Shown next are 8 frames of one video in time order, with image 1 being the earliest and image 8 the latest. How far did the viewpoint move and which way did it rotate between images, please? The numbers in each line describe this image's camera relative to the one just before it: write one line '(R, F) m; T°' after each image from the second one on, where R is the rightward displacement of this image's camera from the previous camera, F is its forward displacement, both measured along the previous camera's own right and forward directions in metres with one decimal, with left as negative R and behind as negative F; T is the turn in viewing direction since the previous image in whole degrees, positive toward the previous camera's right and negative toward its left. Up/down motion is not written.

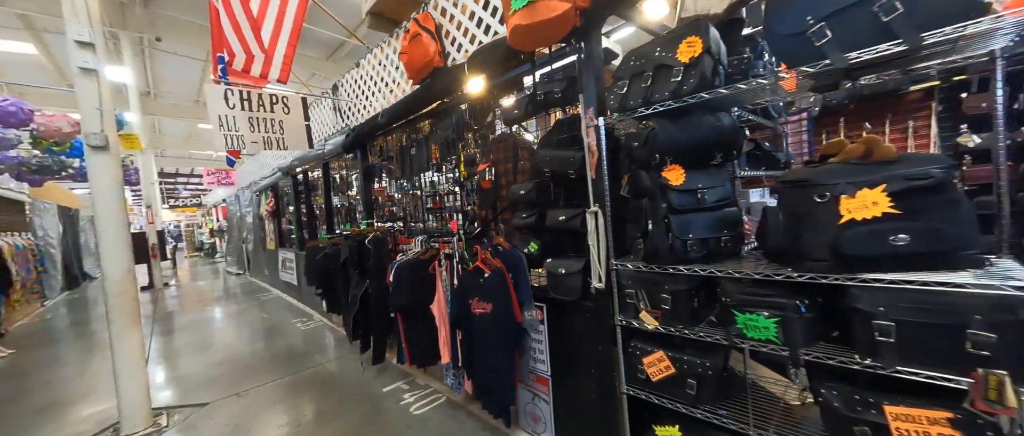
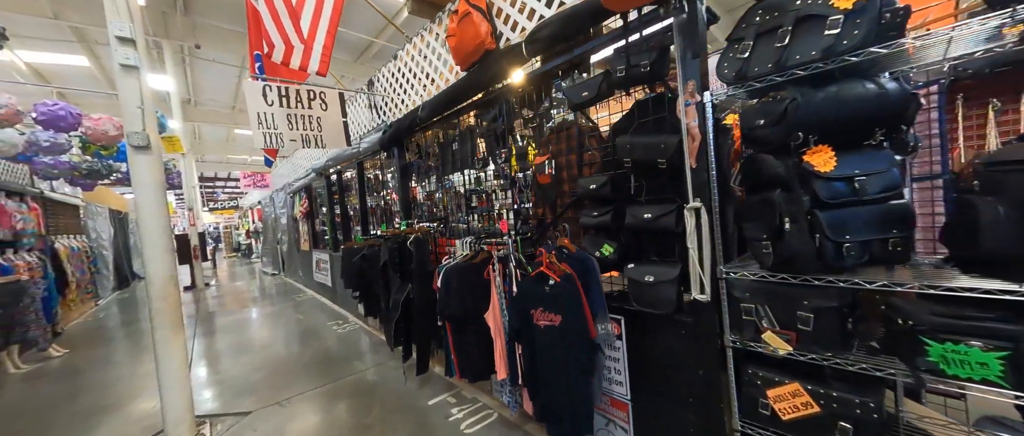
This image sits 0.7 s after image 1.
(-0.2, +0.2) m; -4°
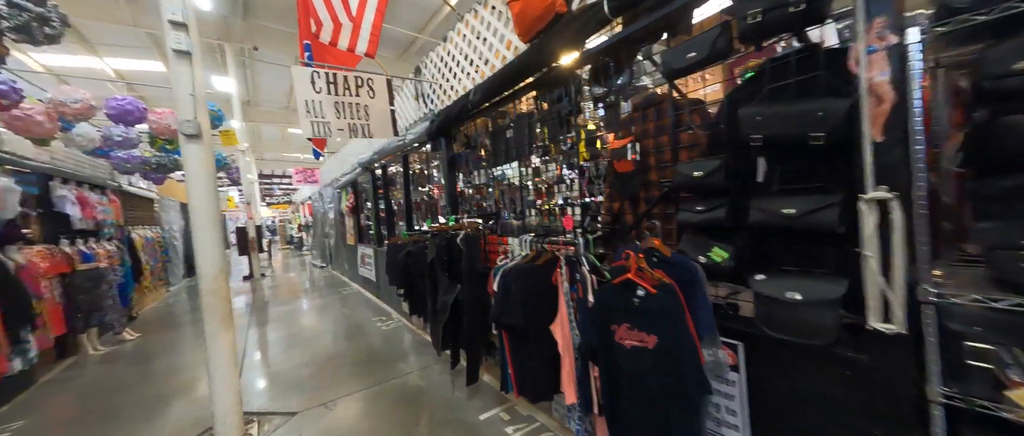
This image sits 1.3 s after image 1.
(-0.2, +0.3) m; -6°
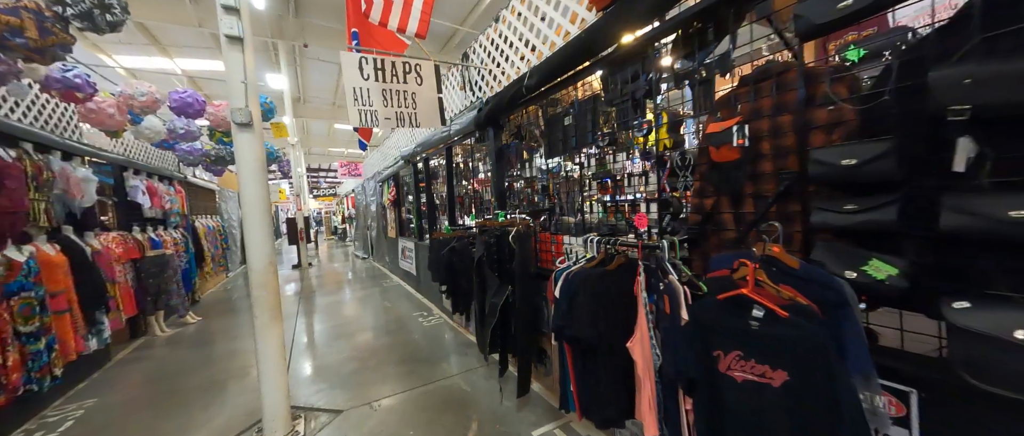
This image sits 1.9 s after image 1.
(-0.1, +0.2) m; -6°
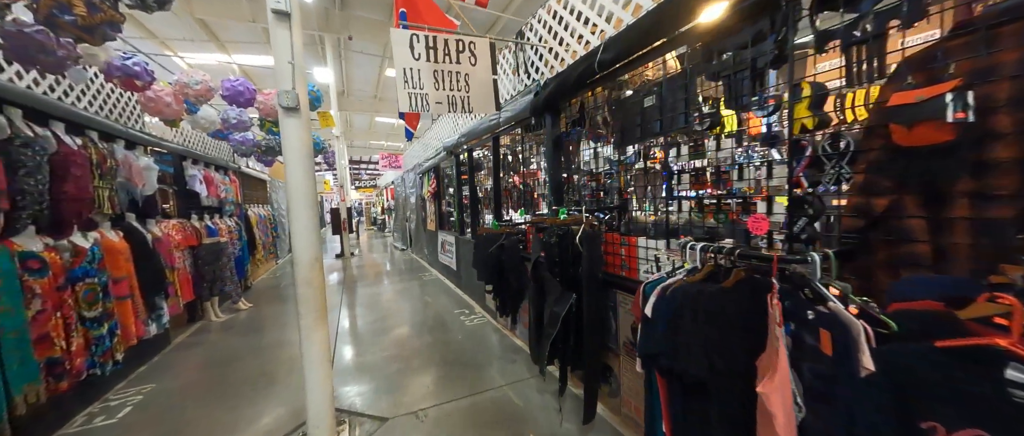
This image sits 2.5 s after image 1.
(-0.2, +0.2) m; -5°
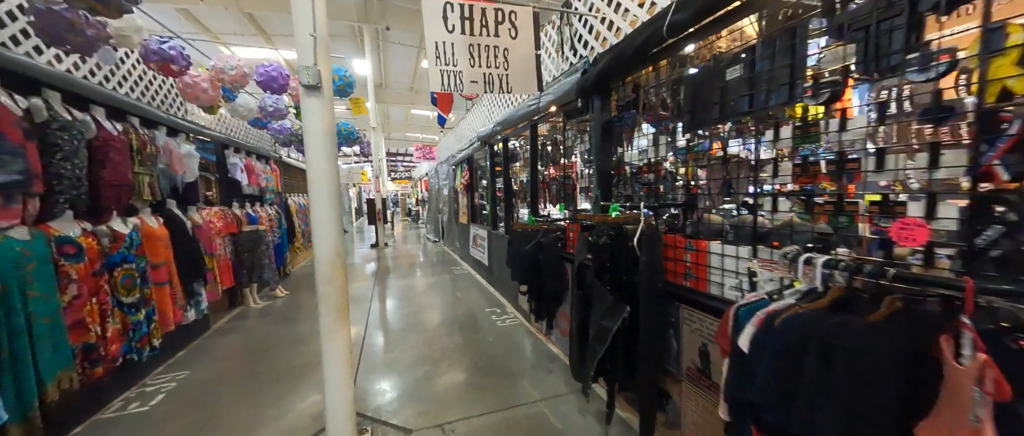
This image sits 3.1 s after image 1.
(-0.1, +0.3) m; -5°
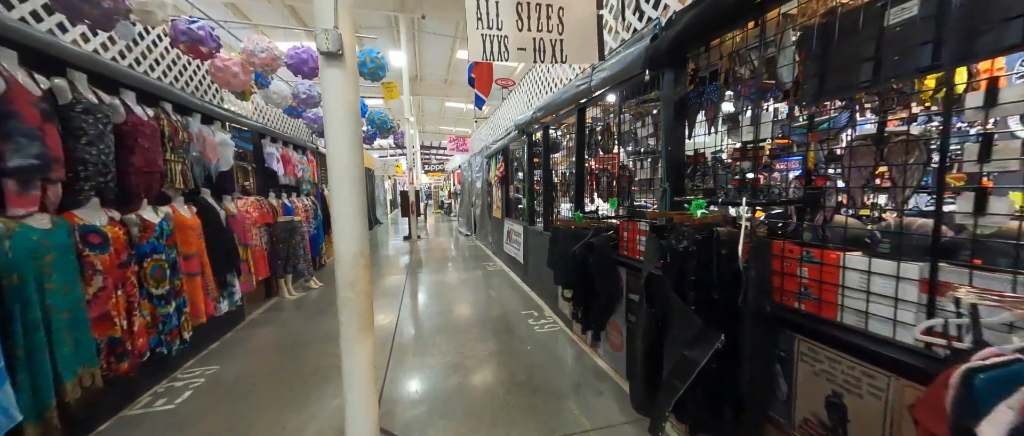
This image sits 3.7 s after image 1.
(-0.1, +0.3) m; -5°
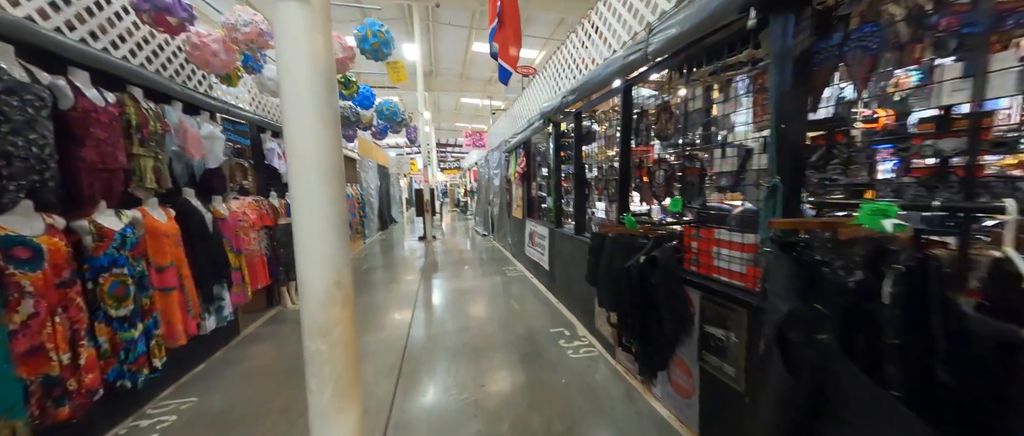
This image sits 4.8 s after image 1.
(-0.1, +0.5) m; -3°
